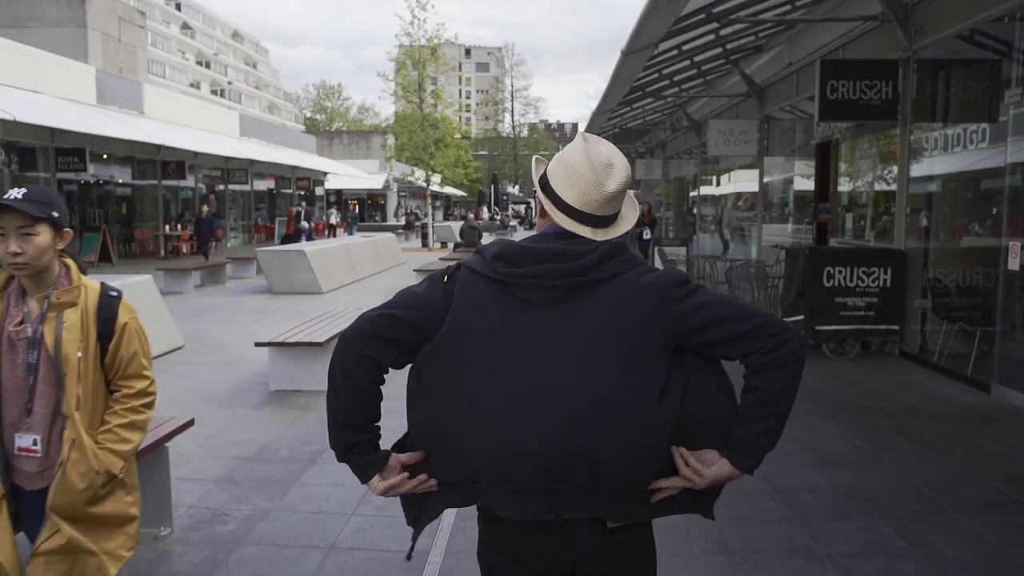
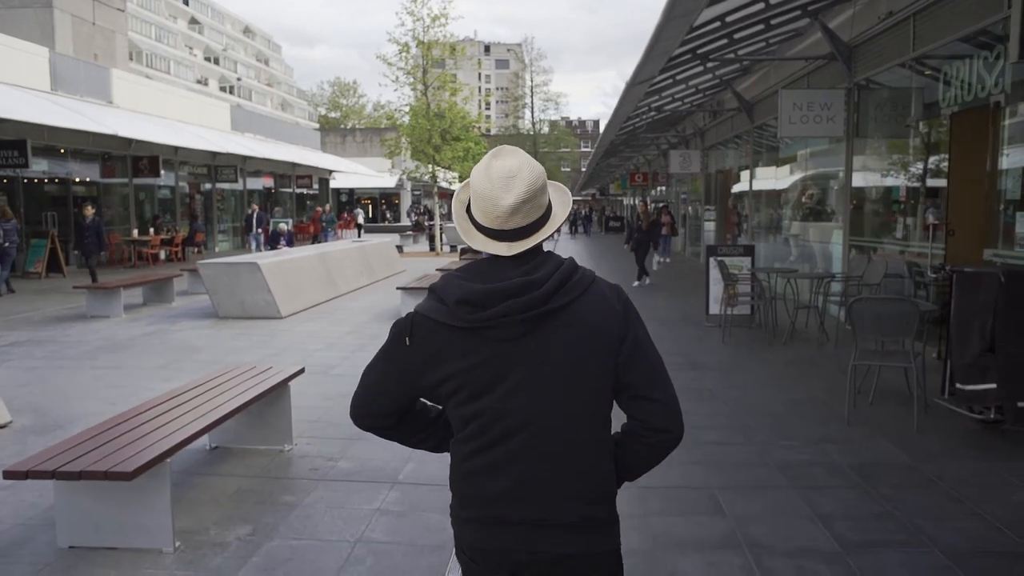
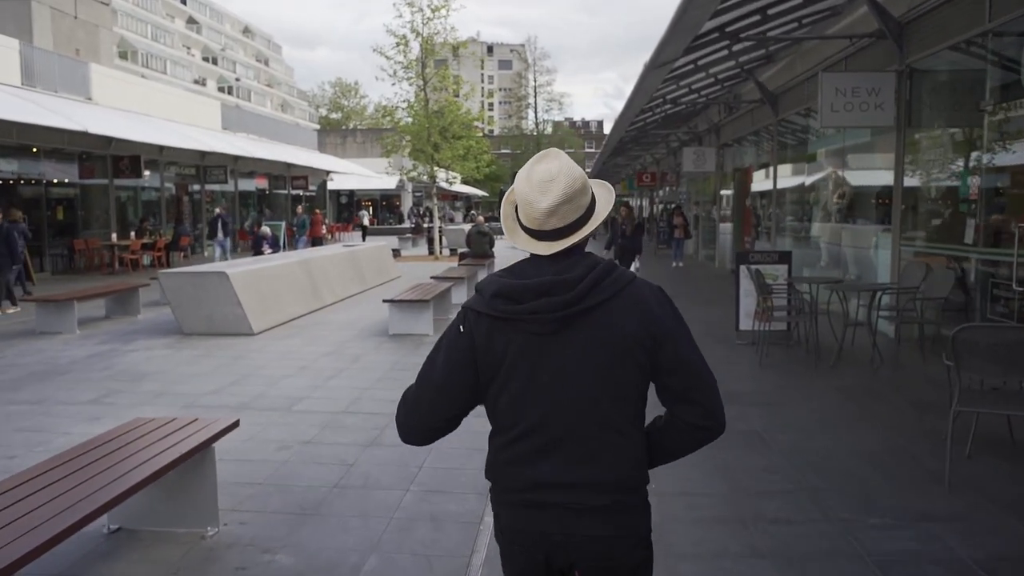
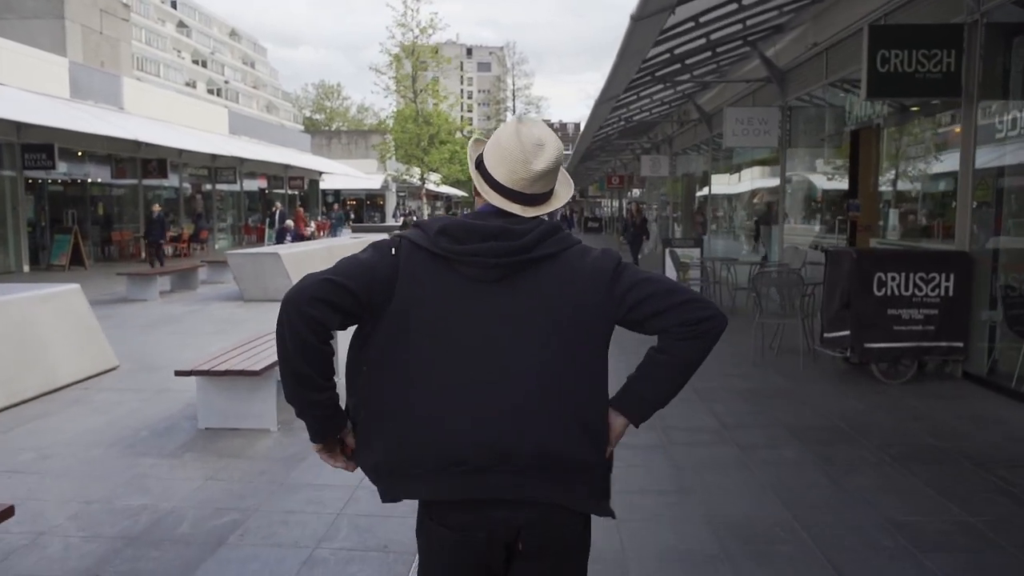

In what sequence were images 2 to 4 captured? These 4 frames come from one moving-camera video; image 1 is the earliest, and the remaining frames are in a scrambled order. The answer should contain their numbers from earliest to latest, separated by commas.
4, 2, 3
